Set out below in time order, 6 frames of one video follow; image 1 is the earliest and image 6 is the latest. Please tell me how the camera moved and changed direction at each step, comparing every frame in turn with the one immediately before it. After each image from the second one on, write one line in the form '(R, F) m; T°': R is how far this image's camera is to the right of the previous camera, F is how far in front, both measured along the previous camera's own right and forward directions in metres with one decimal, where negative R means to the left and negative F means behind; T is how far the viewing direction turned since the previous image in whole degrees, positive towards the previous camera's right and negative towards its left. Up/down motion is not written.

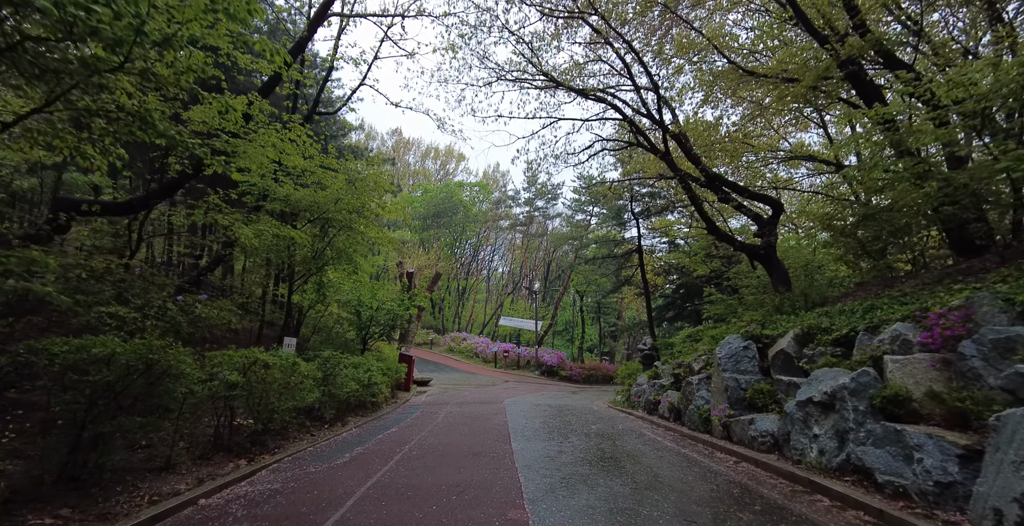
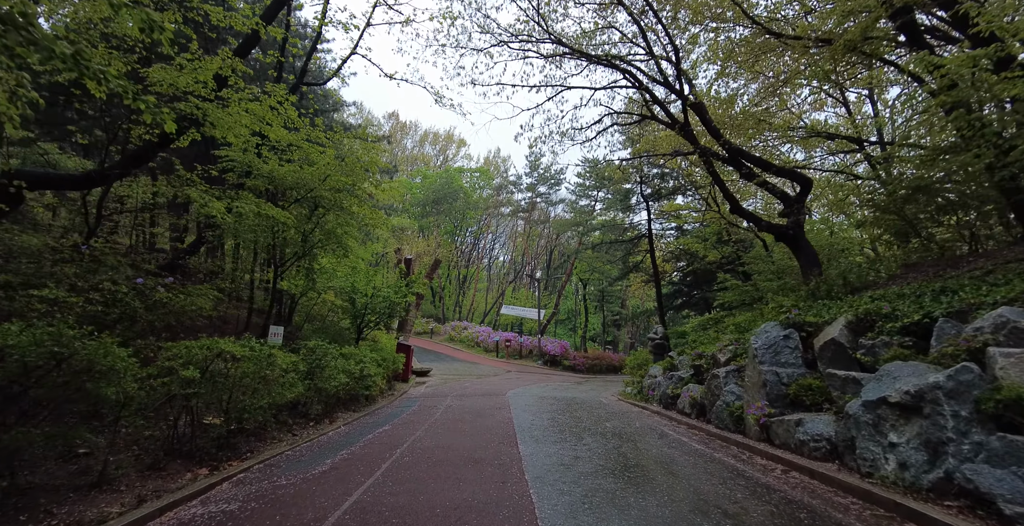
(-0.1, +0.8) m; 0°
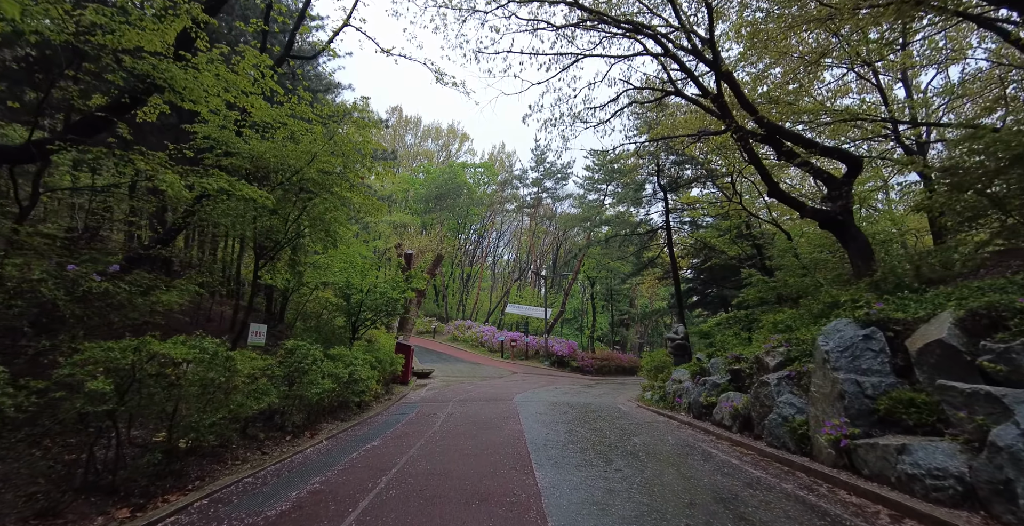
(-0.1, +1.1) m; -1°
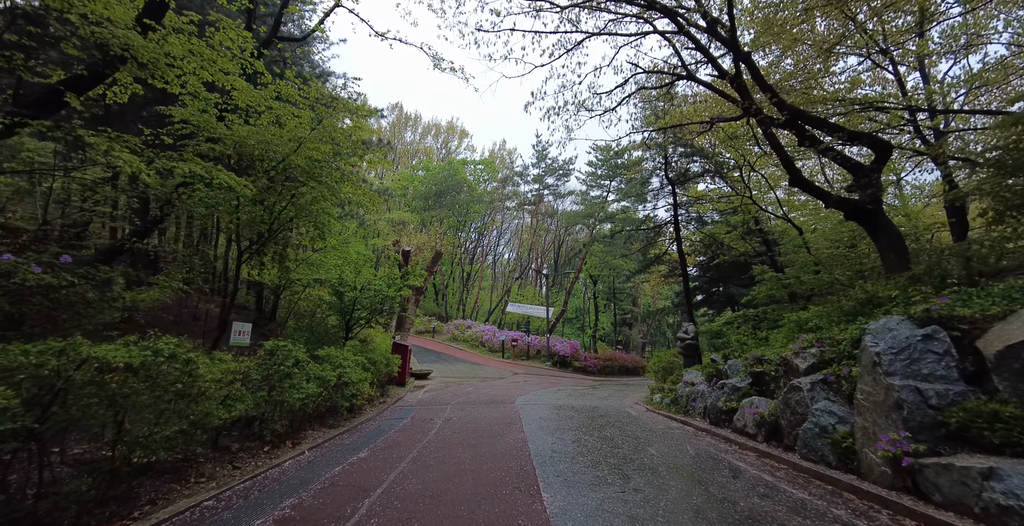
(0.0, +0.6) m; 0°
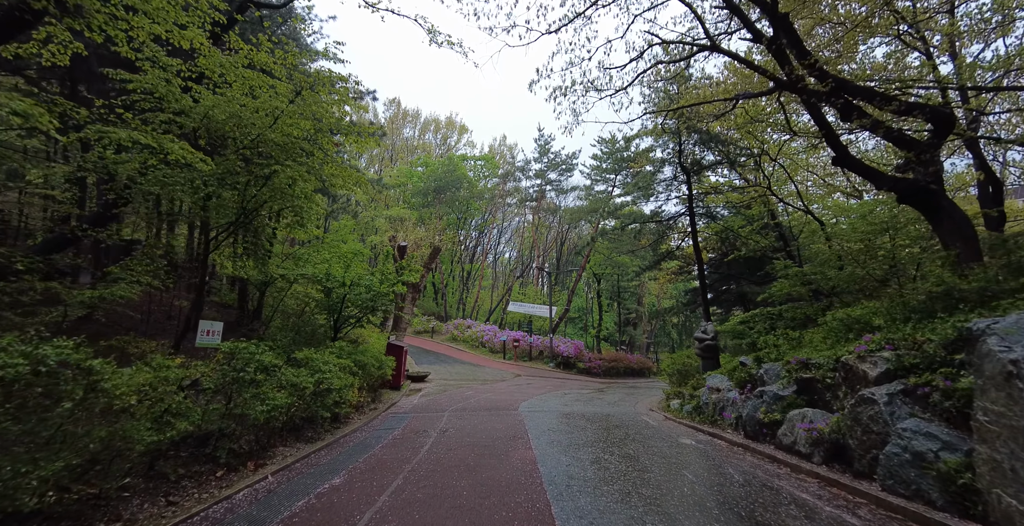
(-0.1, +1.0) m; 0°
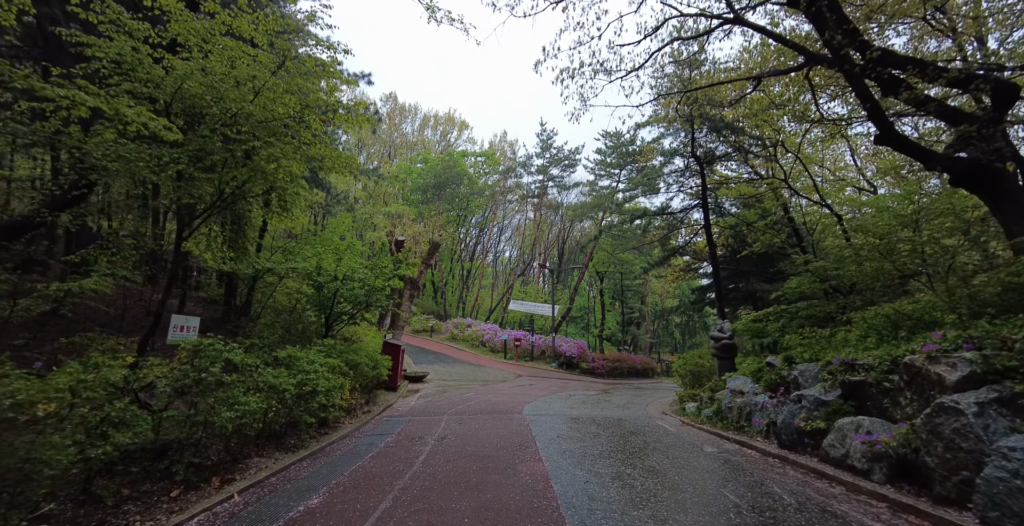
(-0.1, +0.7) m; 0°
